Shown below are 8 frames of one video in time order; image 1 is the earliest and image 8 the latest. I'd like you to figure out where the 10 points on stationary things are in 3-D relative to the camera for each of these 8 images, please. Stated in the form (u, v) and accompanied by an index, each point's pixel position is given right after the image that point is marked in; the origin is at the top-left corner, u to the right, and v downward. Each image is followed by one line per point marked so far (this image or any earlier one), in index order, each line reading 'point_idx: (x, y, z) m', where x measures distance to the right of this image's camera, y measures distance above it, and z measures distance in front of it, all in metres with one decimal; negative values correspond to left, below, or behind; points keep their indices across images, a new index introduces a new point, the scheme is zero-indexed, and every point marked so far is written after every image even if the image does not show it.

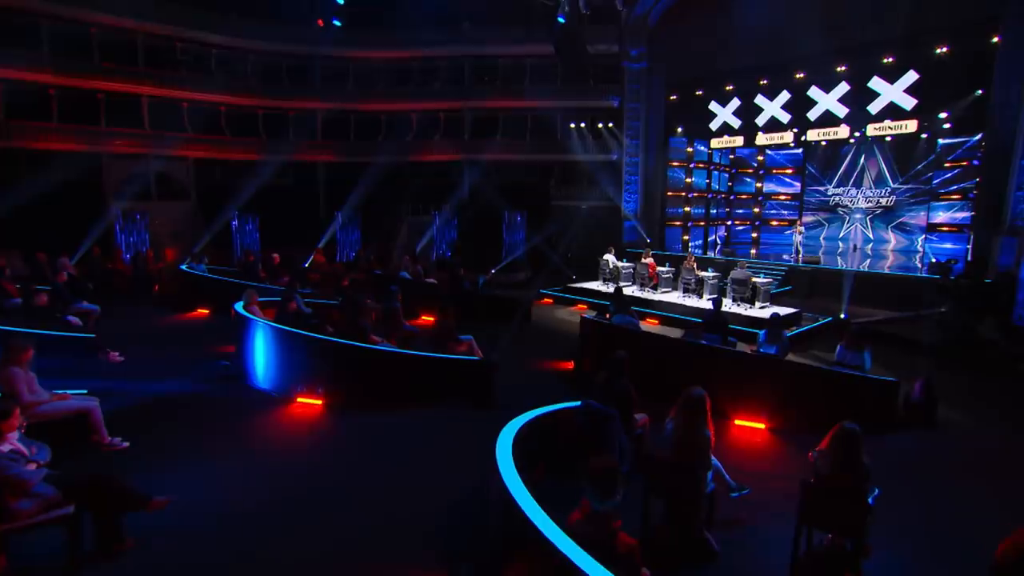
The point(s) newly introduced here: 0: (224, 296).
0: (-5.4, -0.1, +10.9) m
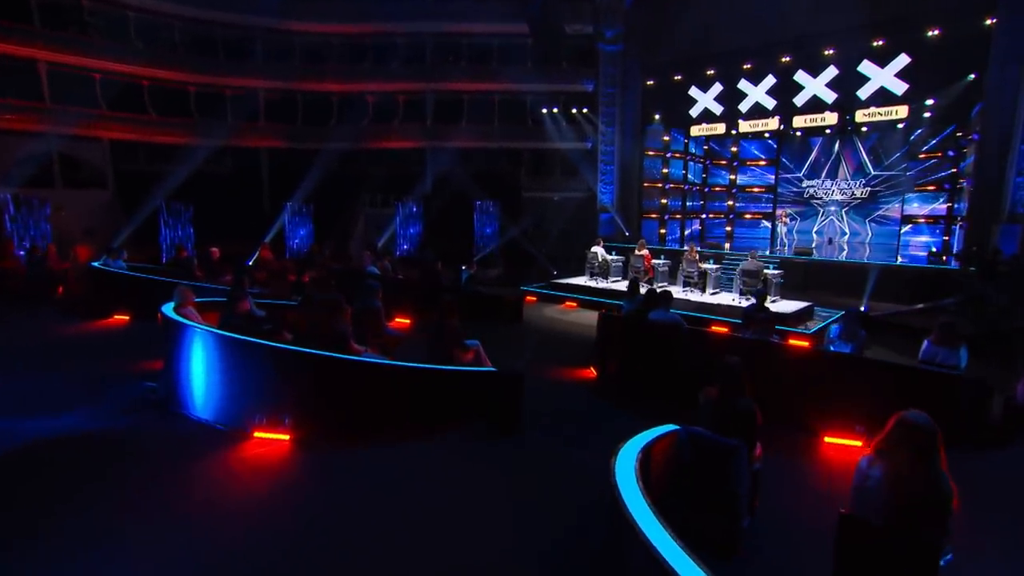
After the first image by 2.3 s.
0: (-5.6, -0.2, +8.9) m
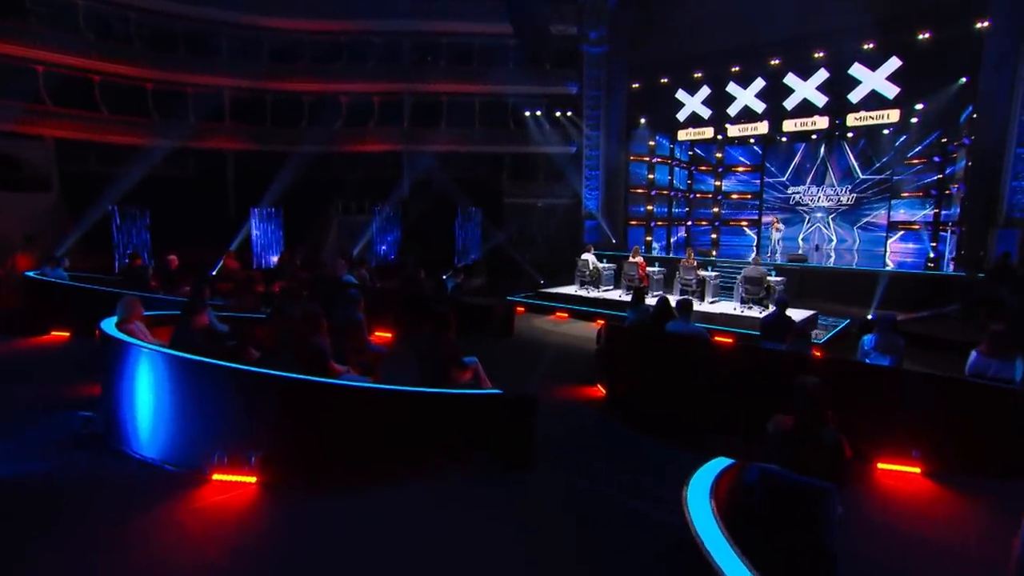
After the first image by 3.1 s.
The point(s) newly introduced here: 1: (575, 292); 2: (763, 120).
0: (-5.7, -0.3, +7.9) m
1: (+1.3, -0.1, +11.7) m
2: (+6.3, +4.2, +14.3) m
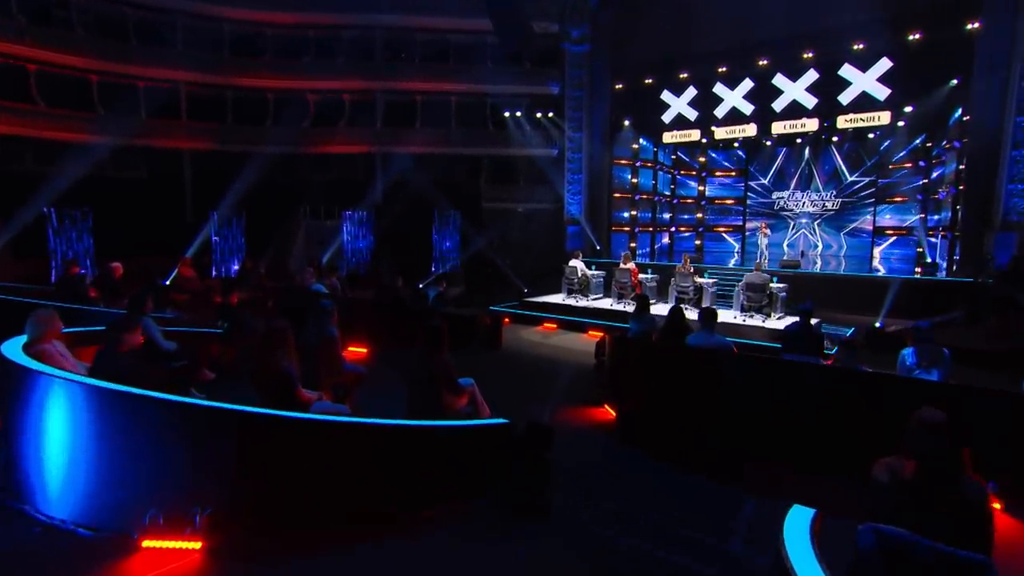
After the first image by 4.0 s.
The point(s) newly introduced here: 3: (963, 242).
0: (-5.8, -0.5, +6.8) m
1: (+1.0, -0.2, +11.0) m
2: (+5.8, +4.0, +13.9) m
3: (+8.5, +0.9, +11.0) m
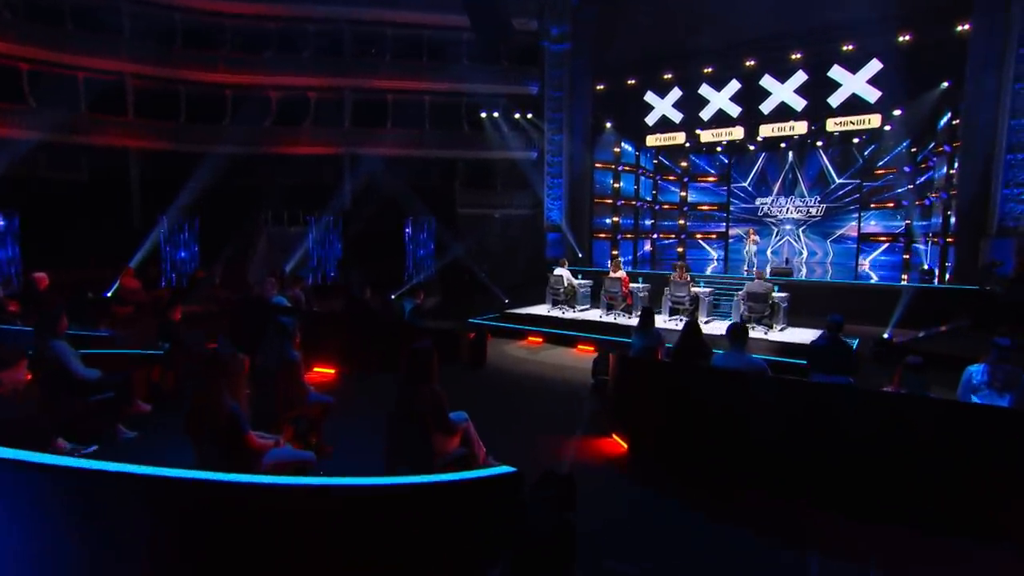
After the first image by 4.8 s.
0: (-5.9, -0.6, +5.7) m
1: (+0.6, -0.4, +10.3) m
2: (+5.3, +3.8, +13.5) m
3: (+8.1, +0.8, +10.7) m
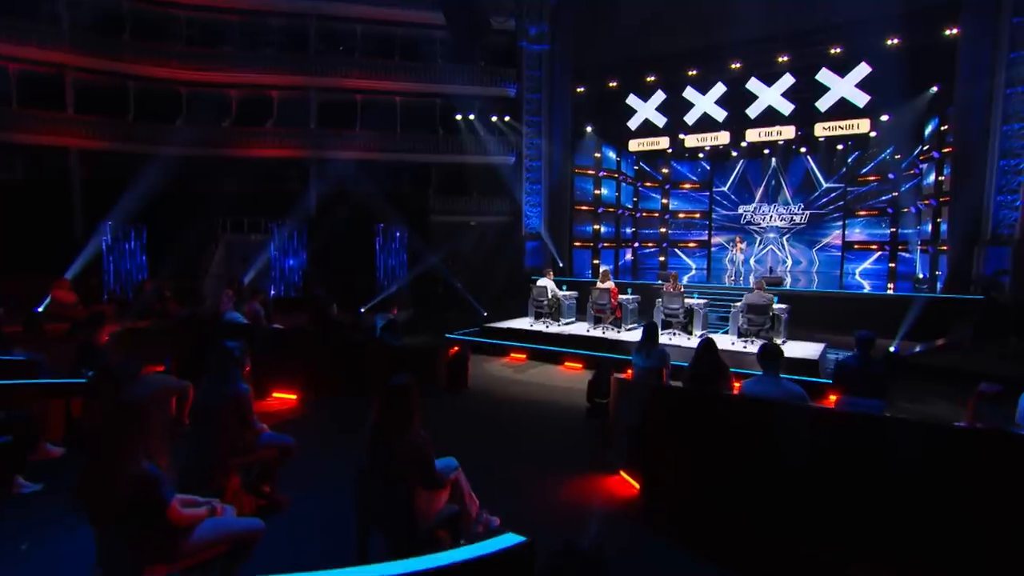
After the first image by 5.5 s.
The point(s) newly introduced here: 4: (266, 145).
0: (-6.0, -0.8, +4.7) m
1: (+0.3, -0.6, +9.6) m
2: (+4.8, +3.6, +13.1) m
3: (+7.8, +0.6, +10.4) m
4: (-6.4, +3.7, +15.2) m
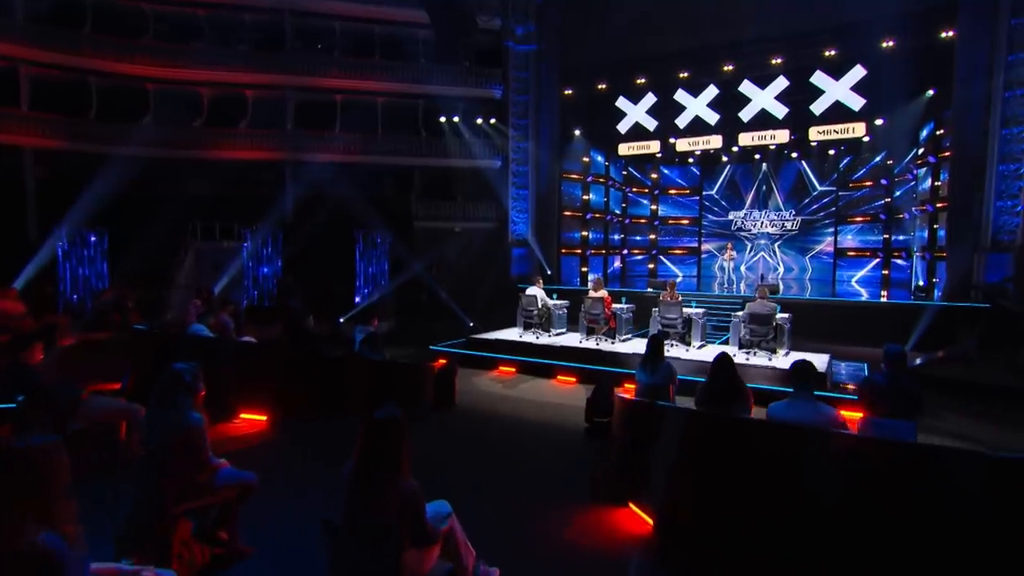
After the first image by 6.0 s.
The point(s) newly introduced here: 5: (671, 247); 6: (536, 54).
0: (-6.0, -0.9, +4.0) m
1: (+0.1, -0.8, +9.0) m
2: (+4.5, +3.4, +12.8) m
3: (+7.6, +0.5, +10.1) m
4: (-6.7, +3.4, +14.6) m
5: (+4.2, +1.1, +15.4) m
6: (+0.5, +5.3, +13.2) m
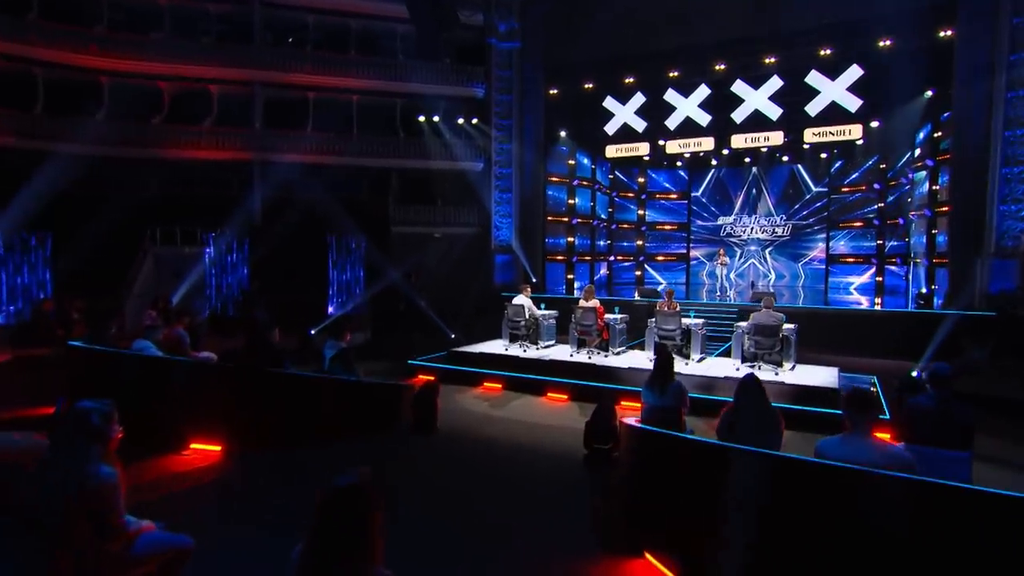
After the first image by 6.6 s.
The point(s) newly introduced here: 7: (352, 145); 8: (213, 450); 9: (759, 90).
0: (-6.0, -0.9, +3.1) m
1: (-0.1, -0.9, +8.4) m
2: (+4.1, +3.2, +12.3) m
3: (+7.3, +0.3, +9.7) m
4: (-7.2, +3.2, +13.7) m
5: (+3.7, +0.9, +14.9) m
6: (+0.2, +5.1, +12.6) m
7: (-3.9, +3.5, +14.5) m
8: (-2.7, -1.4, +5.4) m
9: (+4.9, +4.0, +11.8) m
